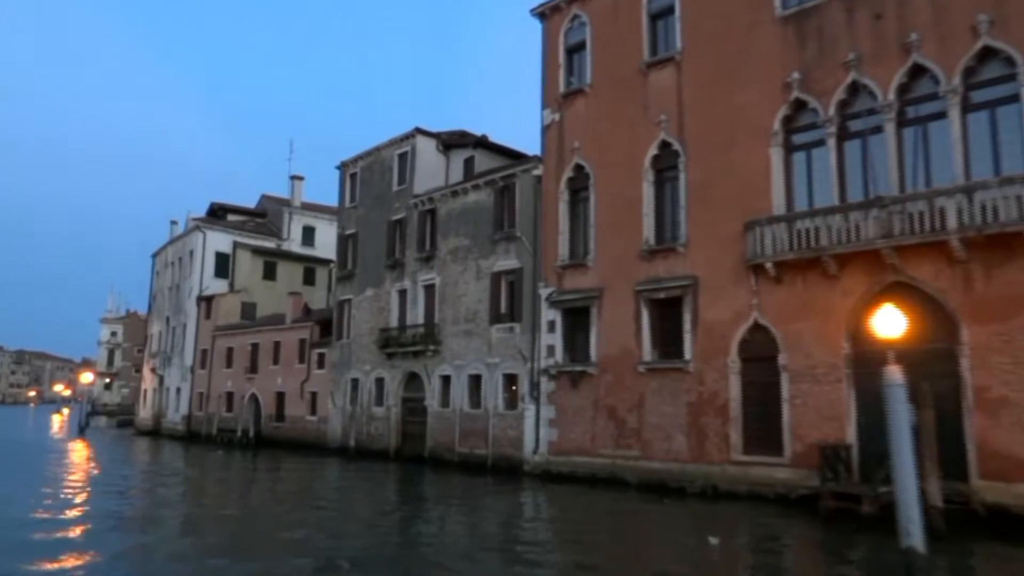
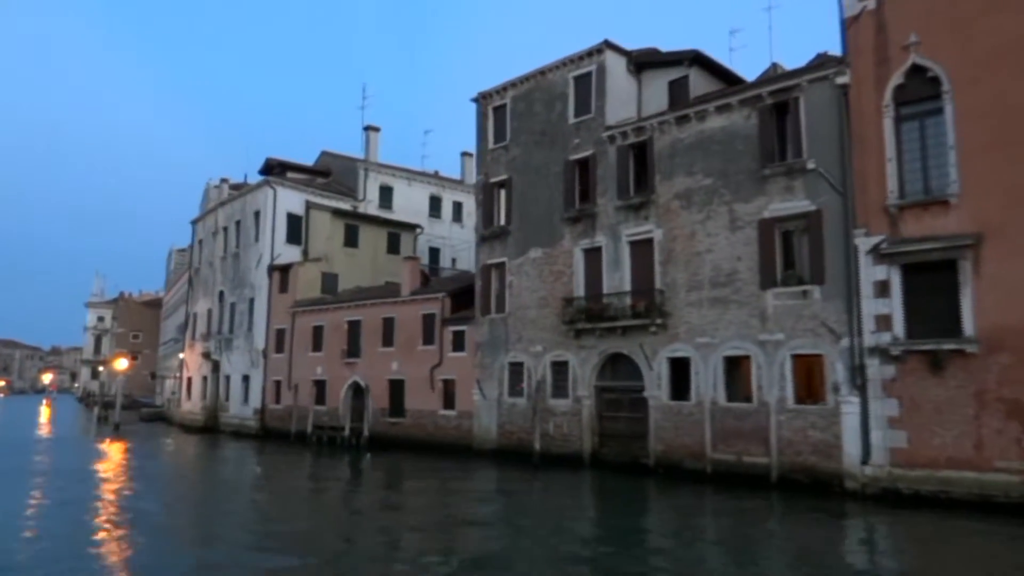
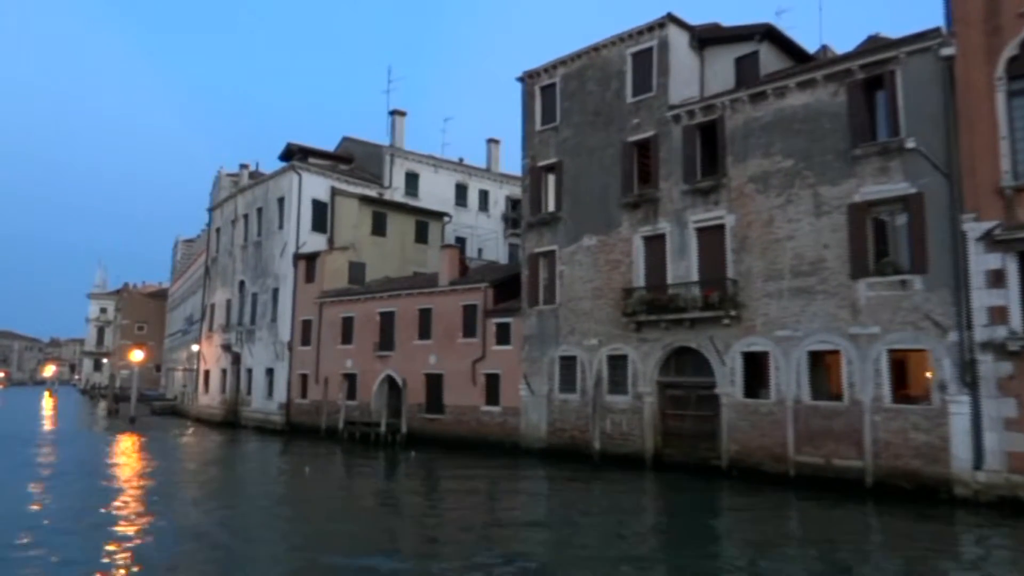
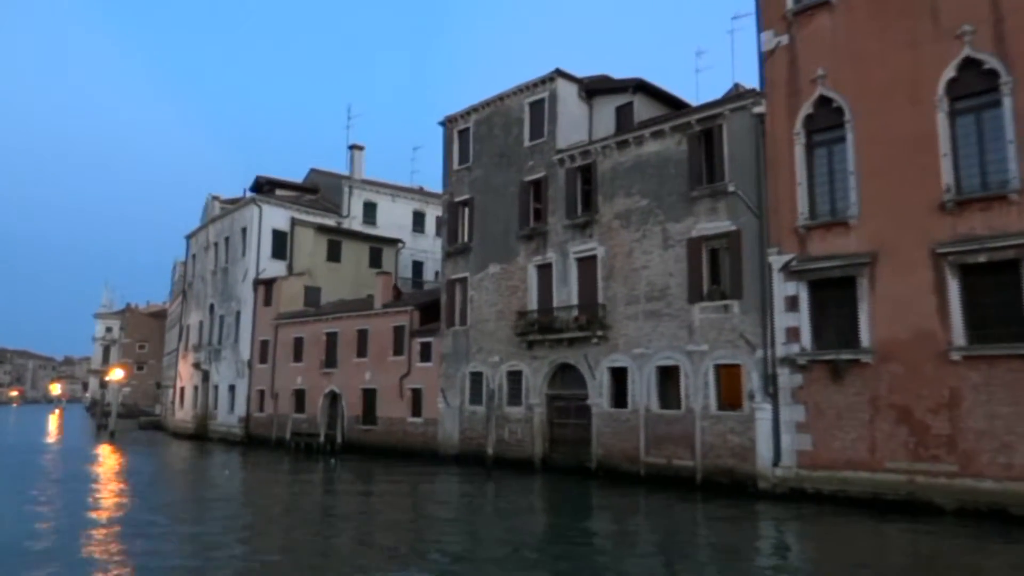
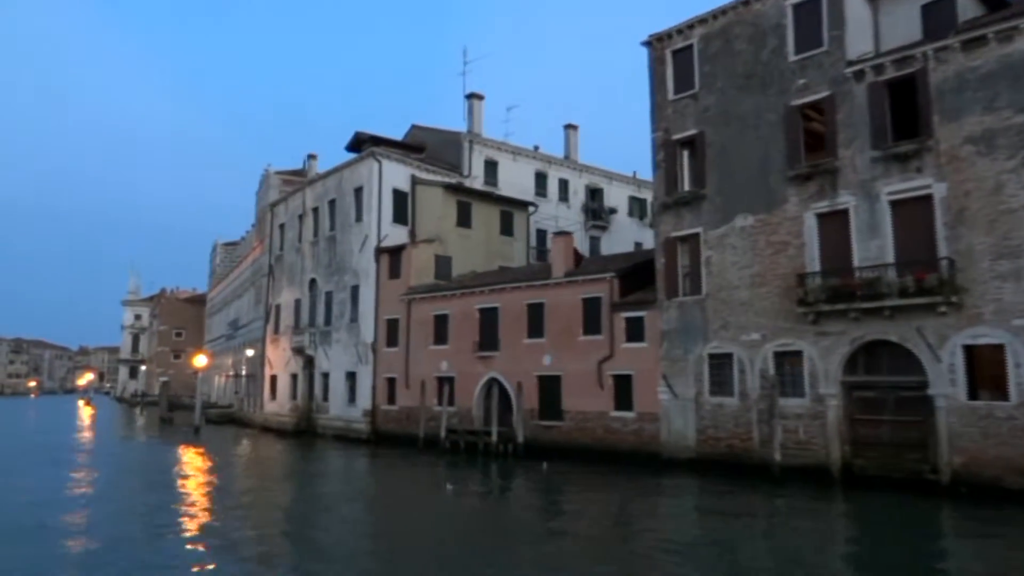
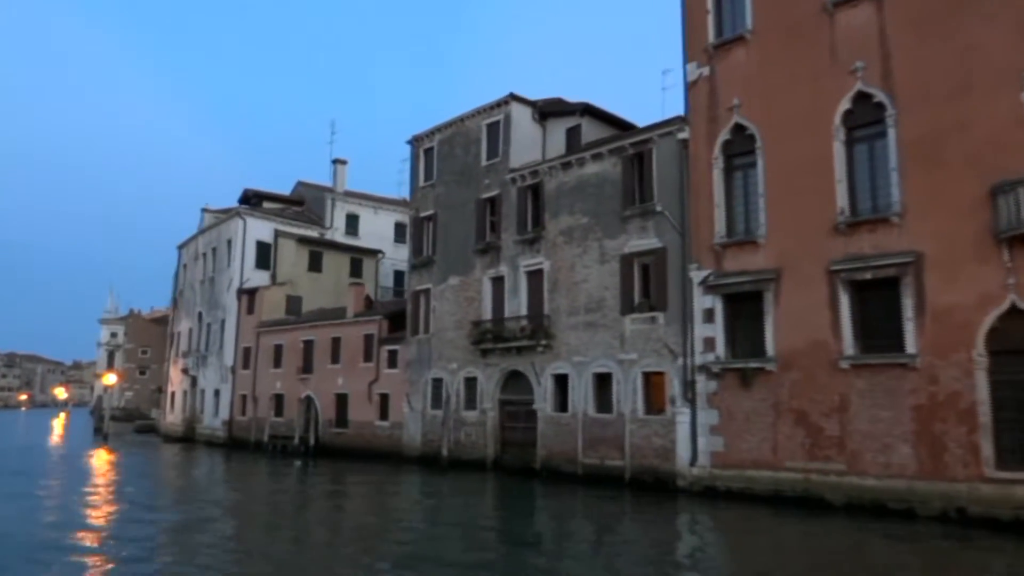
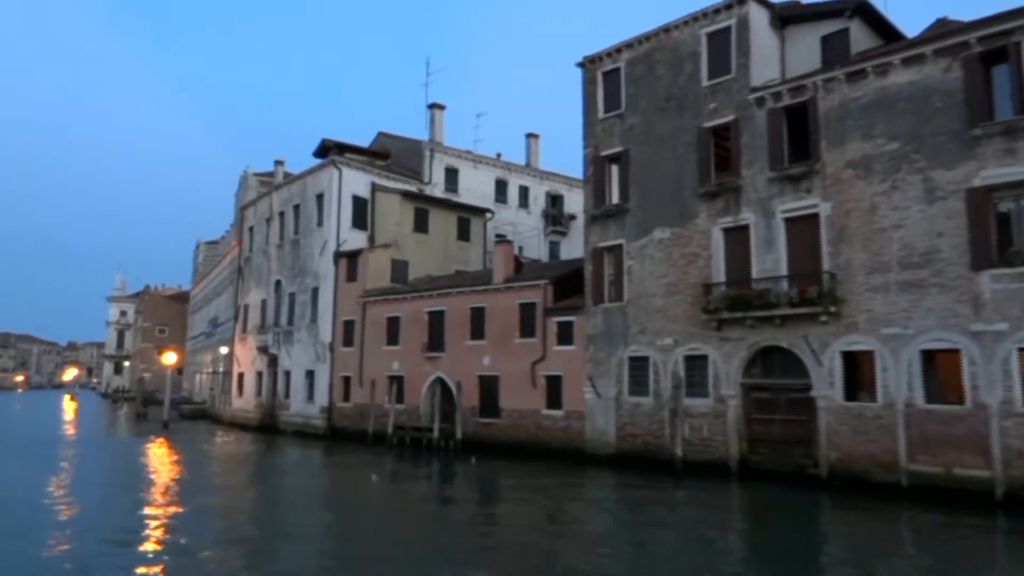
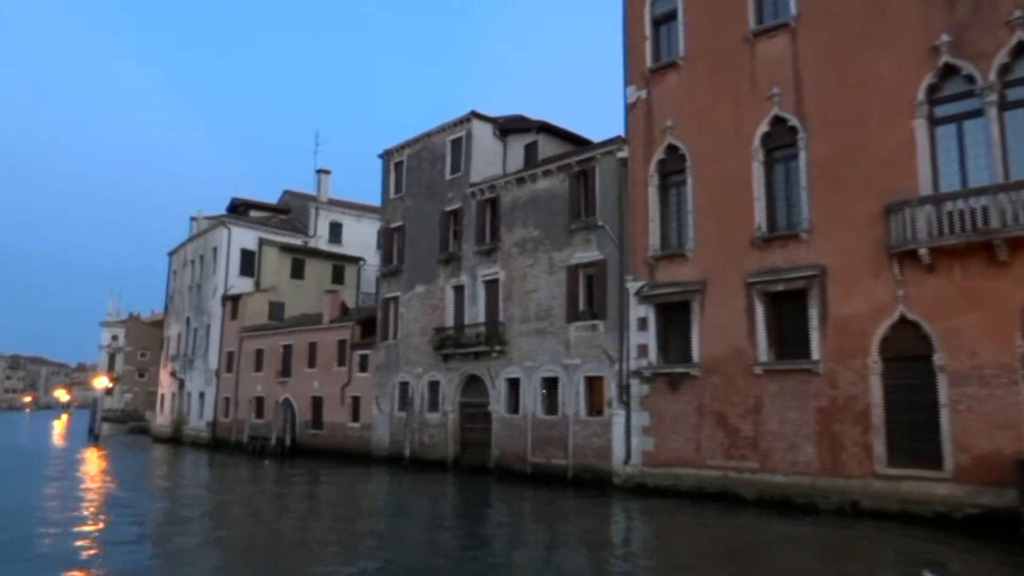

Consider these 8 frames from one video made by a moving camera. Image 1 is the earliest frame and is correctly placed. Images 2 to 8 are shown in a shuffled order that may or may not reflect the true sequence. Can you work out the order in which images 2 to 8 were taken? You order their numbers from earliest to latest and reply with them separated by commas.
8, 6, 4, 2, 3, 7, 5
